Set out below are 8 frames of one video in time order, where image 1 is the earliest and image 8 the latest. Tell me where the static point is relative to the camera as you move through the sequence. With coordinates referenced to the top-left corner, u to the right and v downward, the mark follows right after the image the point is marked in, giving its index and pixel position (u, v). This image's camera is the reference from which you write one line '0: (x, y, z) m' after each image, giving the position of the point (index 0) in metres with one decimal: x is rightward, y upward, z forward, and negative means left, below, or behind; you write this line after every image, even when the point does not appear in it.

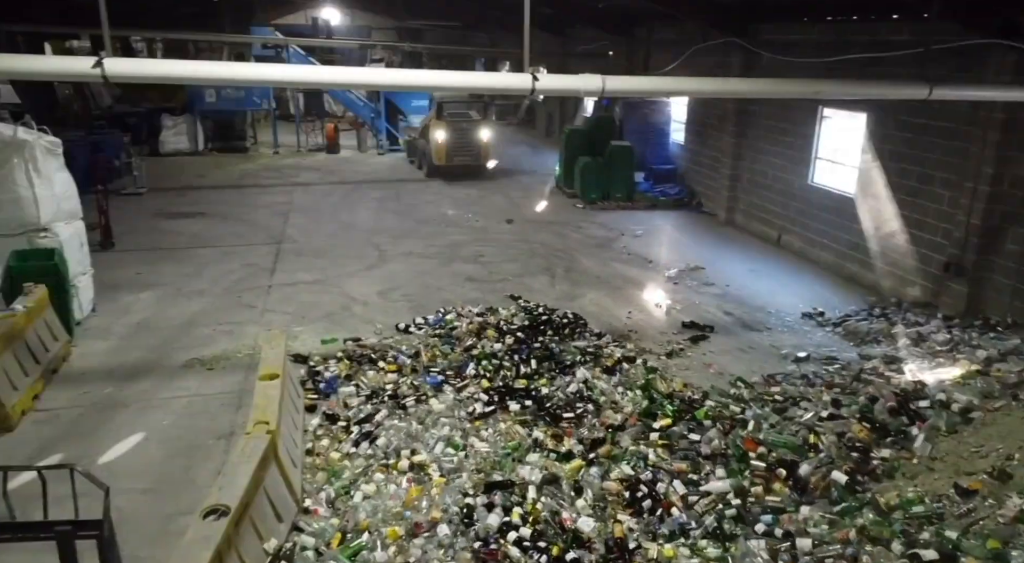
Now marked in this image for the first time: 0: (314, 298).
0: (-1.9, -0.2, +5.8) m
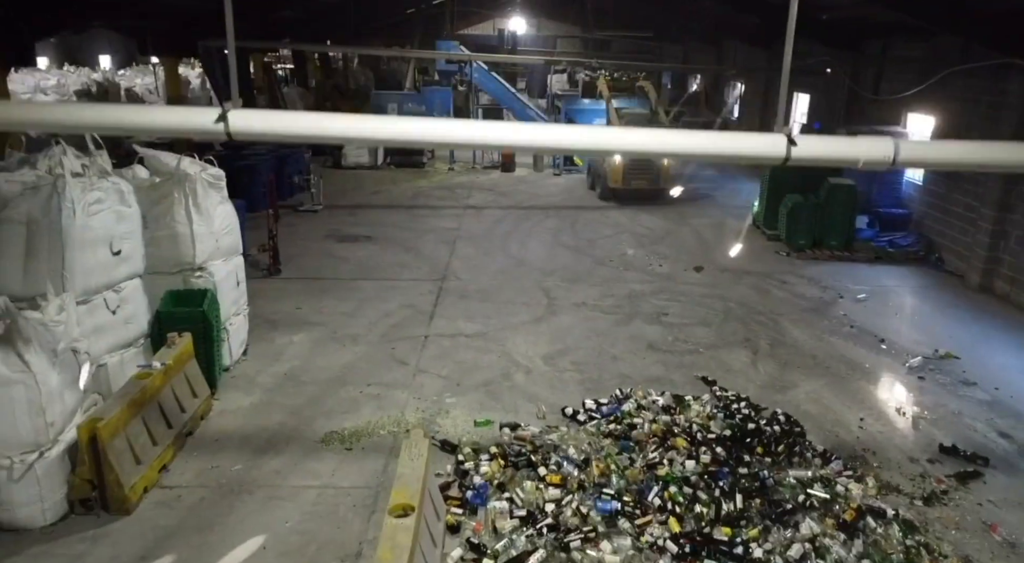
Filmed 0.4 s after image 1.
0: (-0.4, -0.6, +5.0) m
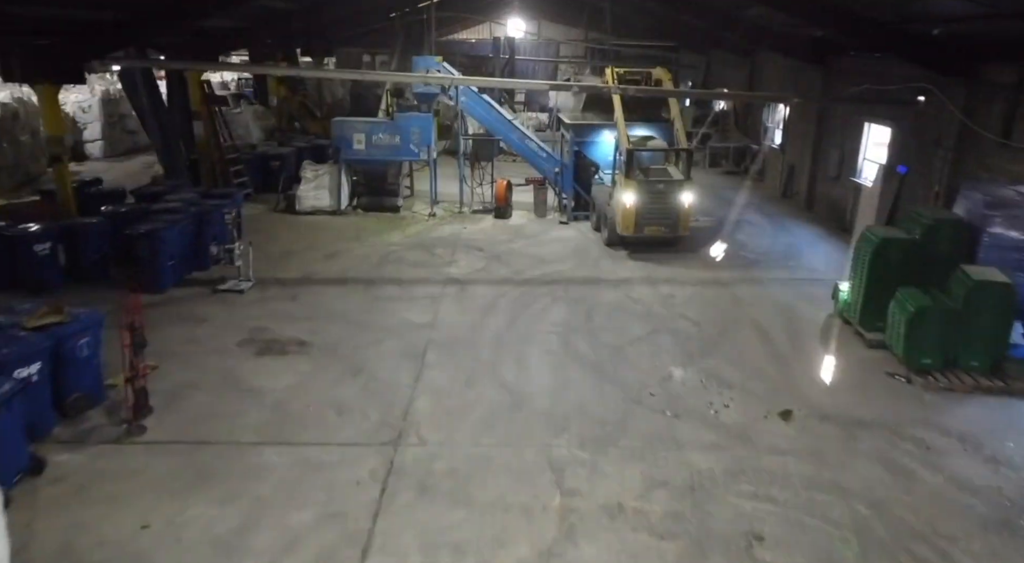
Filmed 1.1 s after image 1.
0: (-0.4, -1.8, +2.6) m
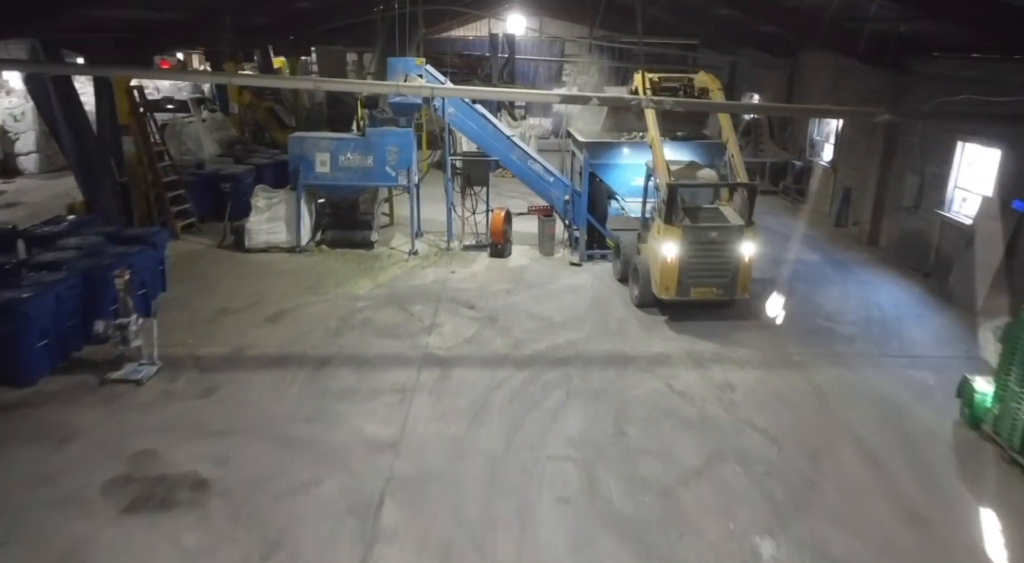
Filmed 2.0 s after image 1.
0: (-0.4, -2.6, +0.8) m
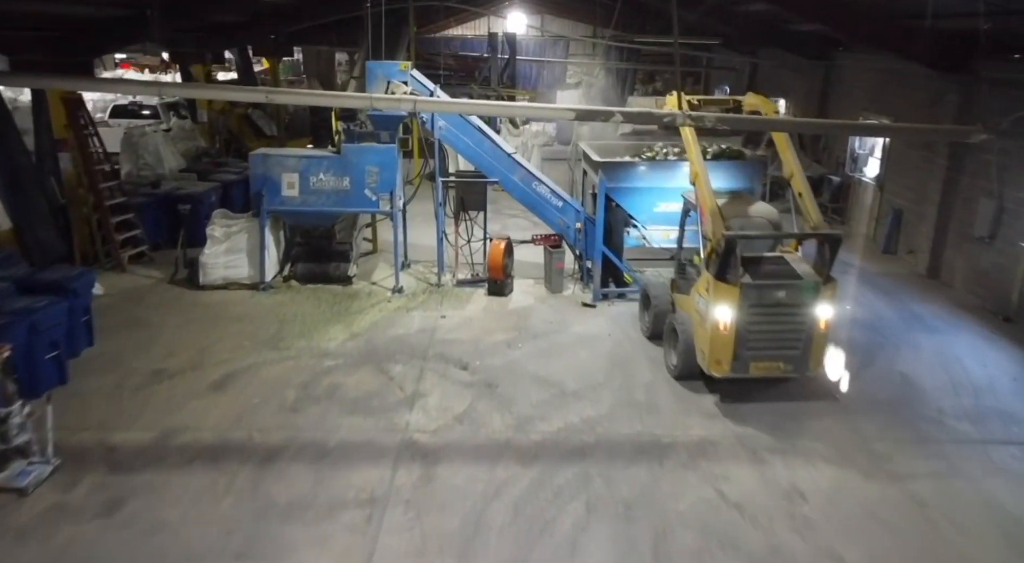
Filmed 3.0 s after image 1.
0: (-0.4, -3.1, -0.5) m
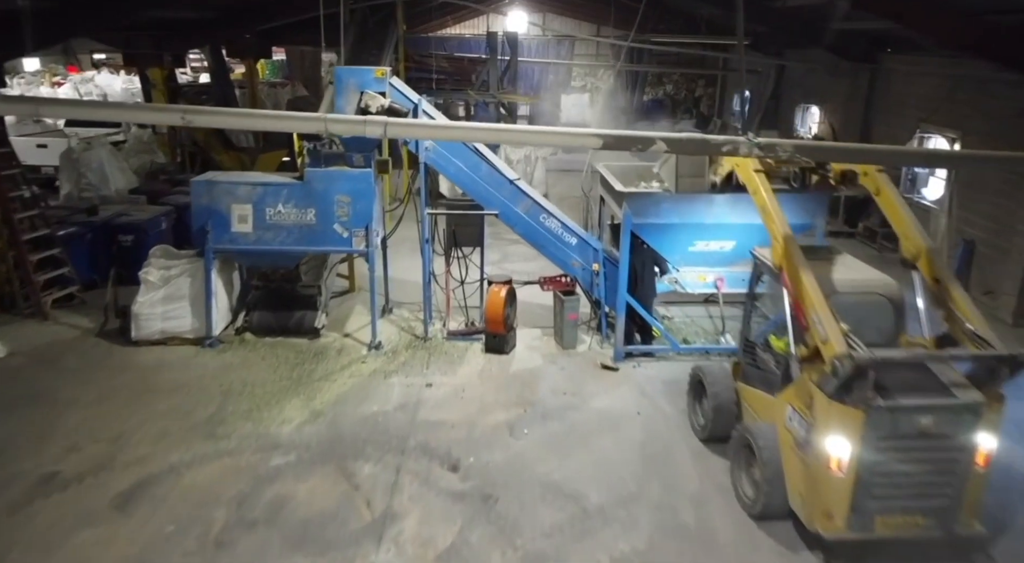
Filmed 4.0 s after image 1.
0: (-0.4, -3.6, -1.7) m
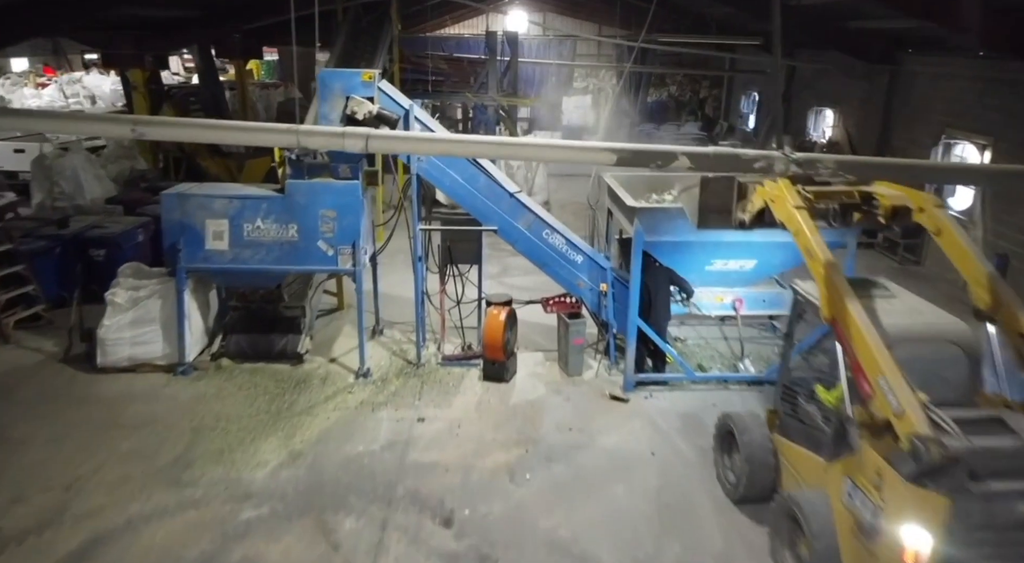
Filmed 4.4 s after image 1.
0: (-0.4, -3.8, -2.2) m
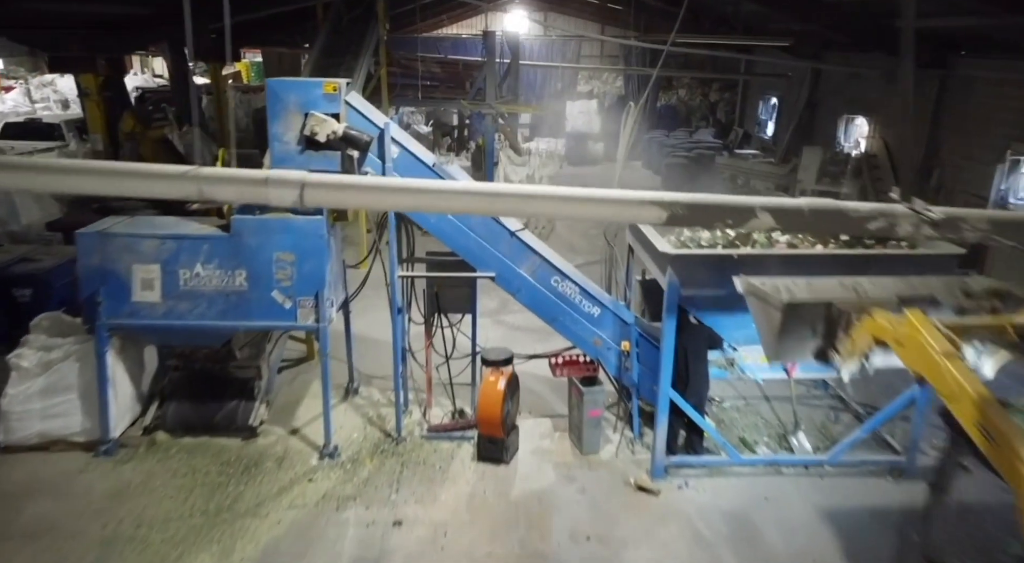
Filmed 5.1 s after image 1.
0: (-0.4, -4.2, -3.2) m
